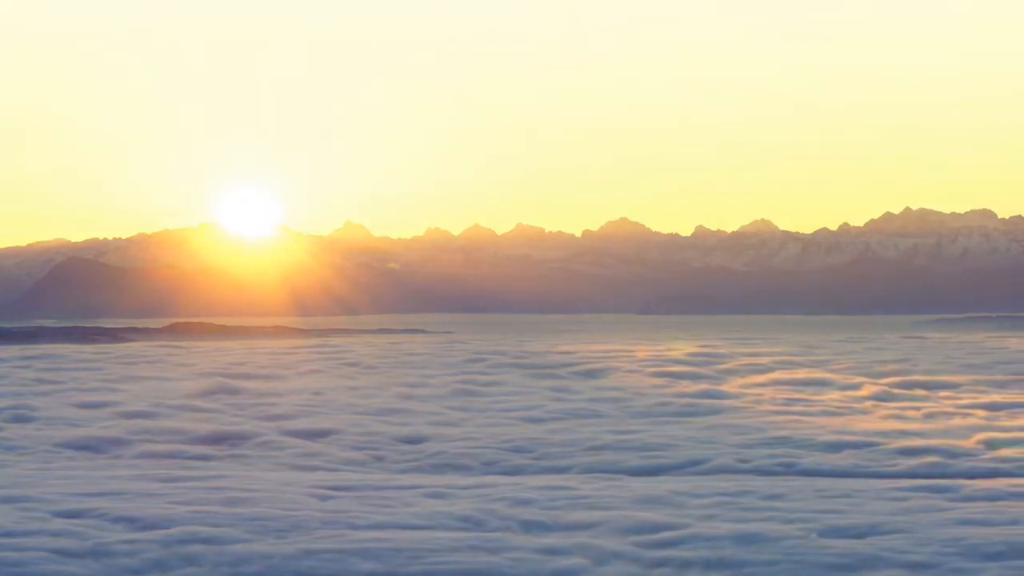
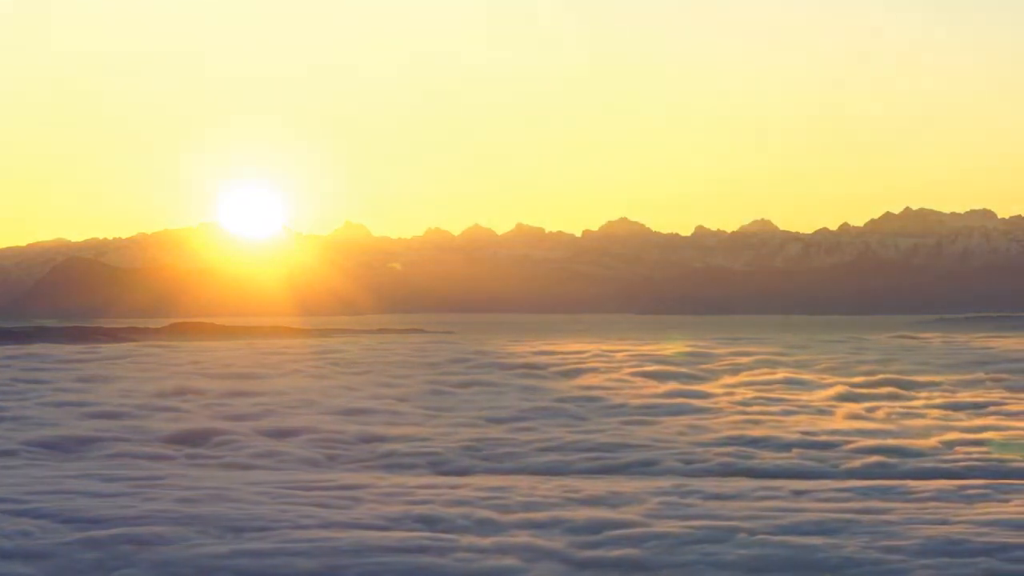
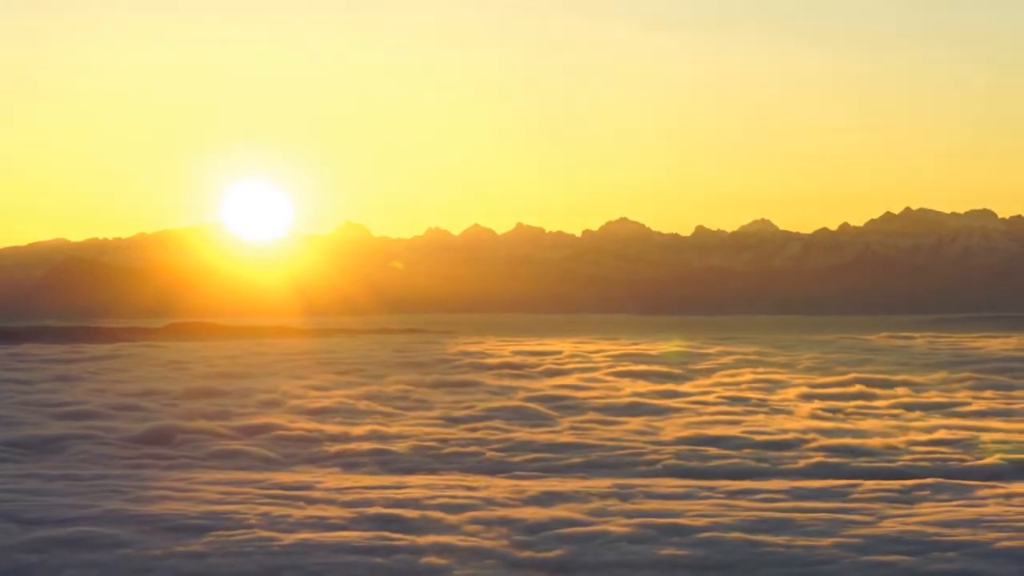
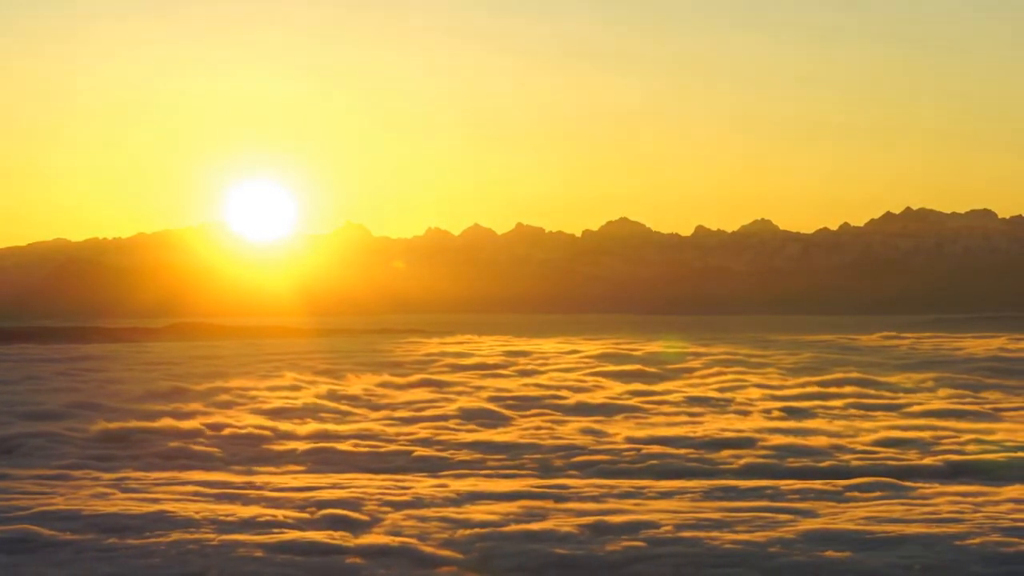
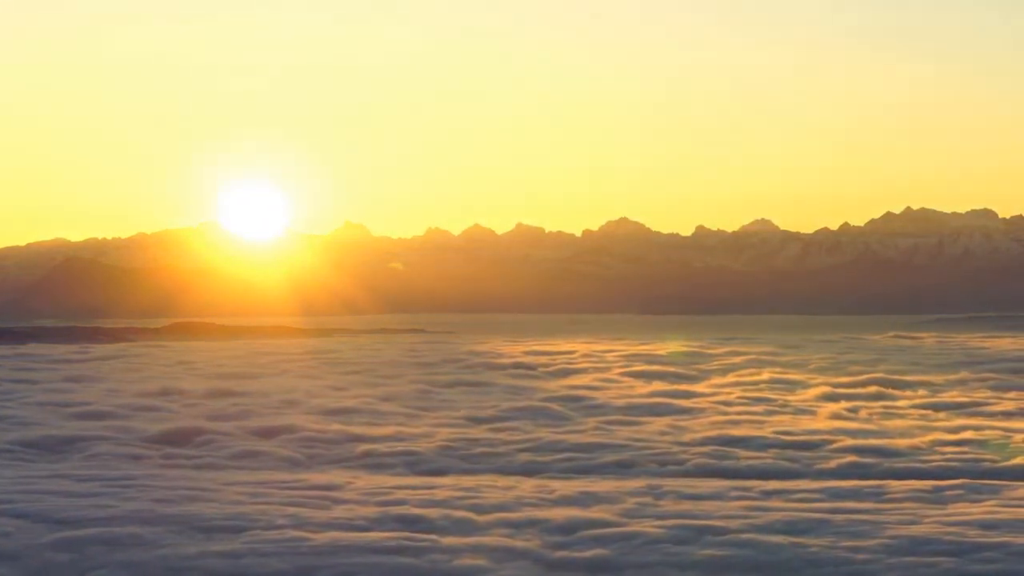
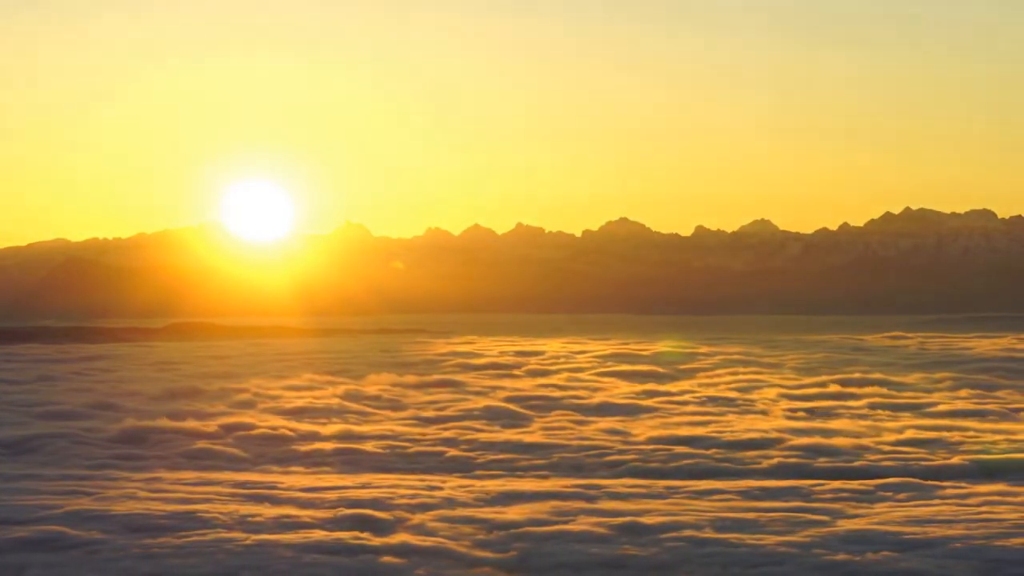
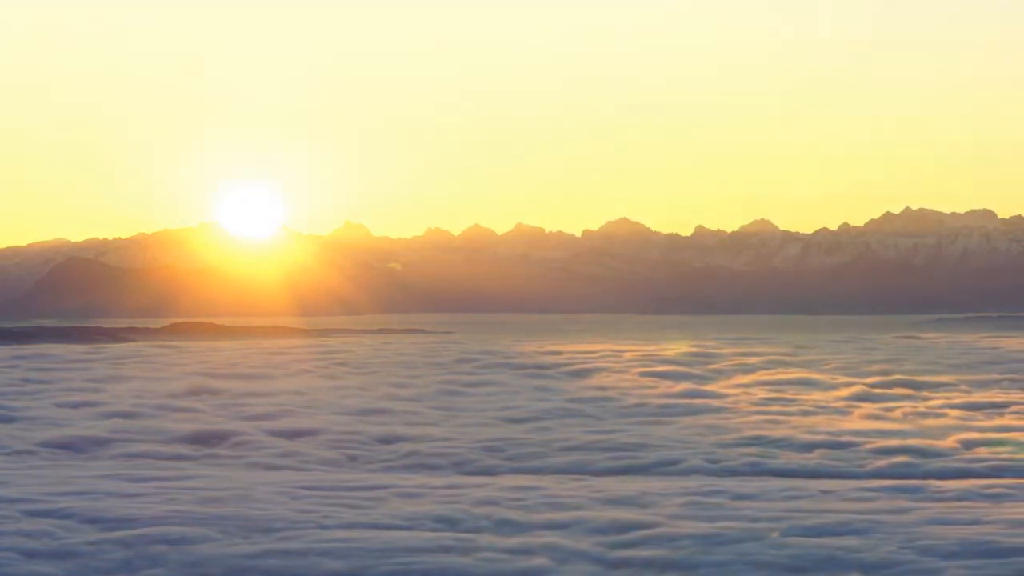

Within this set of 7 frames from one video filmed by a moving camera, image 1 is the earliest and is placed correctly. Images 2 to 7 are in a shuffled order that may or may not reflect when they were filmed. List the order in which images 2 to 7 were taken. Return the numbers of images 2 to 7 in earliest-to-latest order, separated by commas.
7, 2, 5, 3, 6, 4
